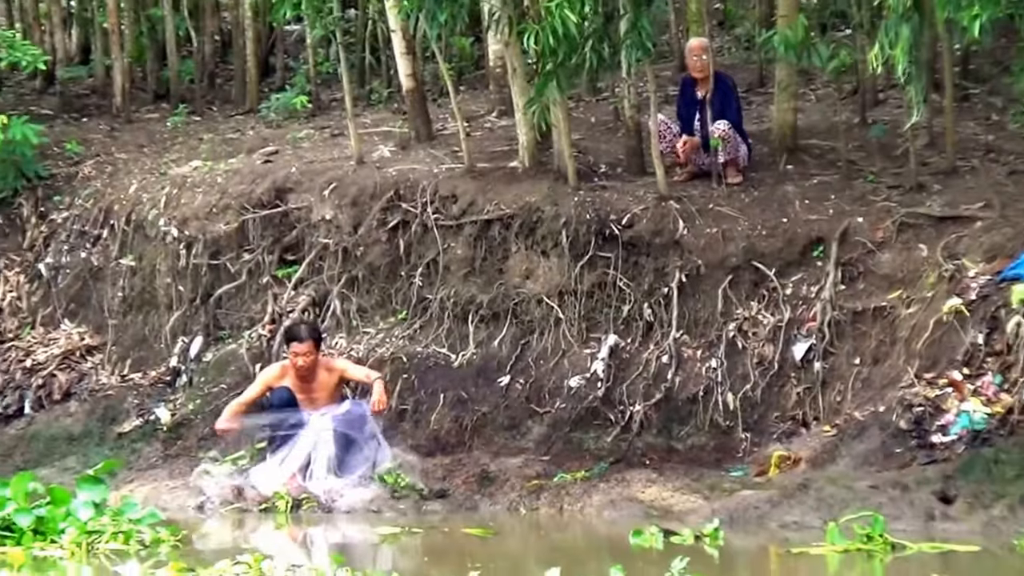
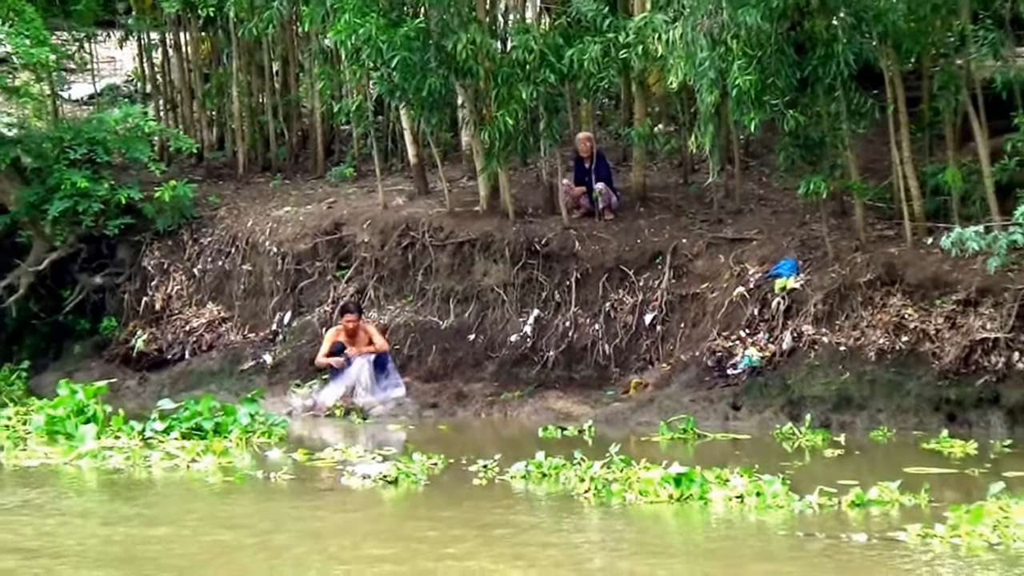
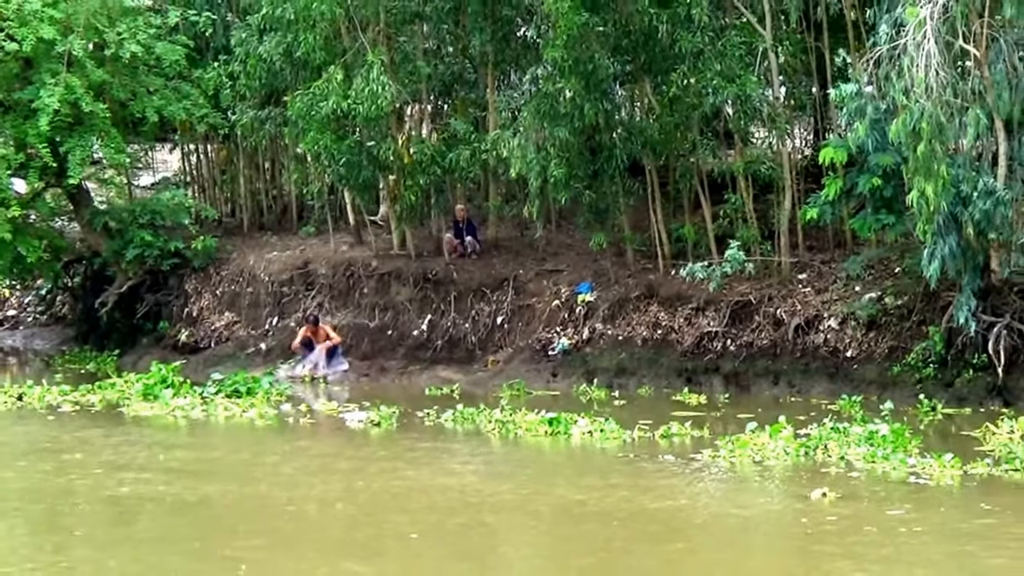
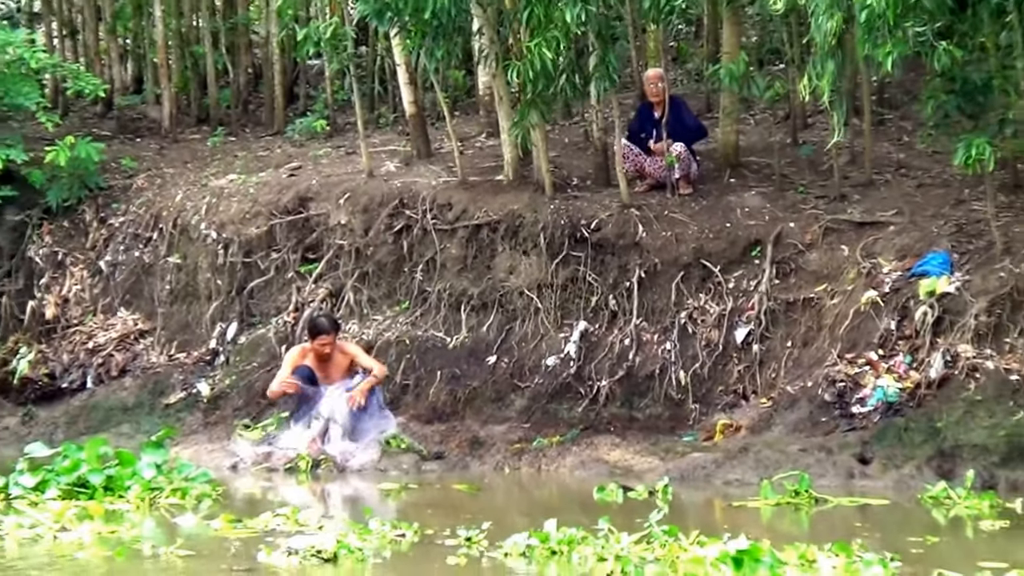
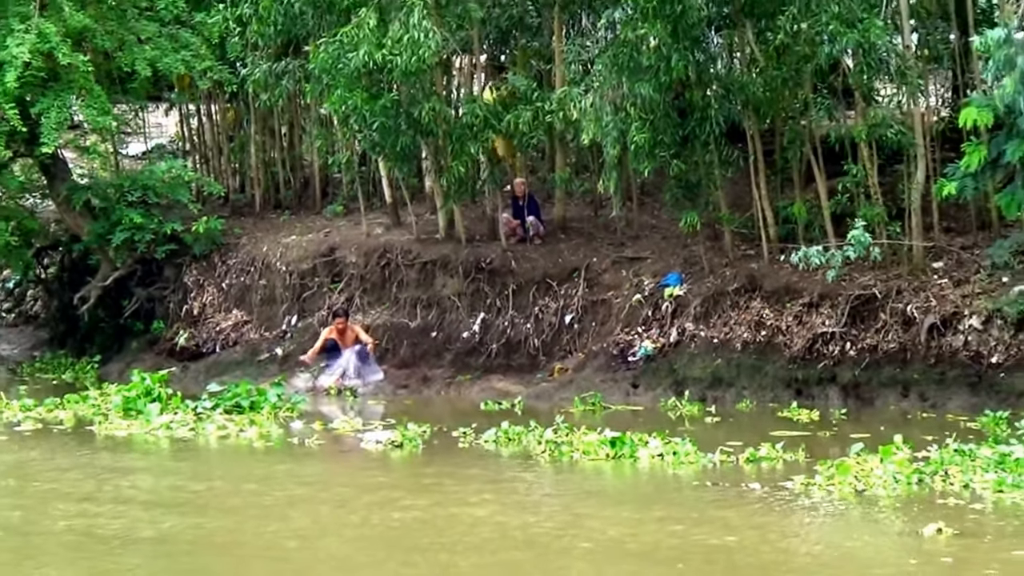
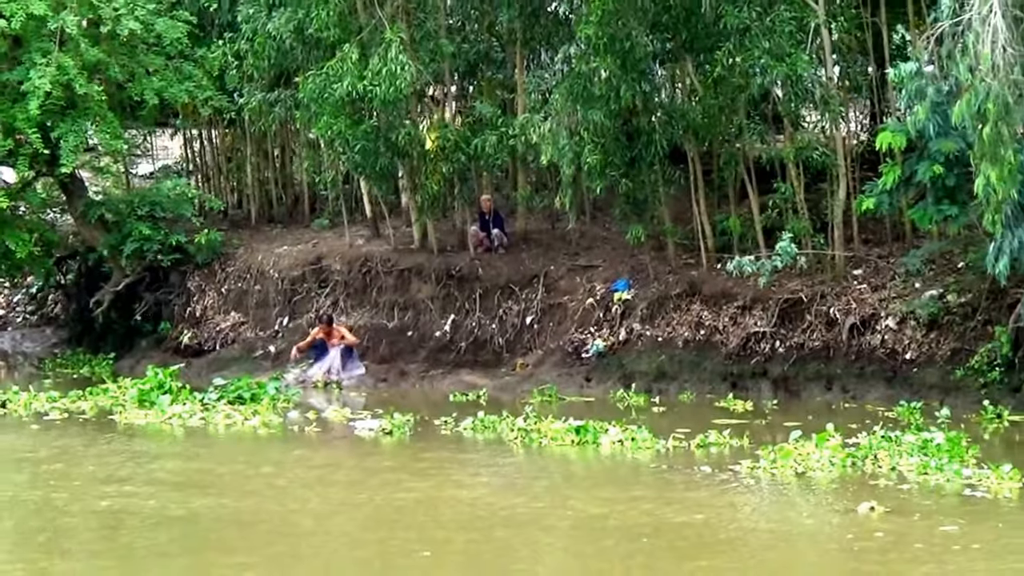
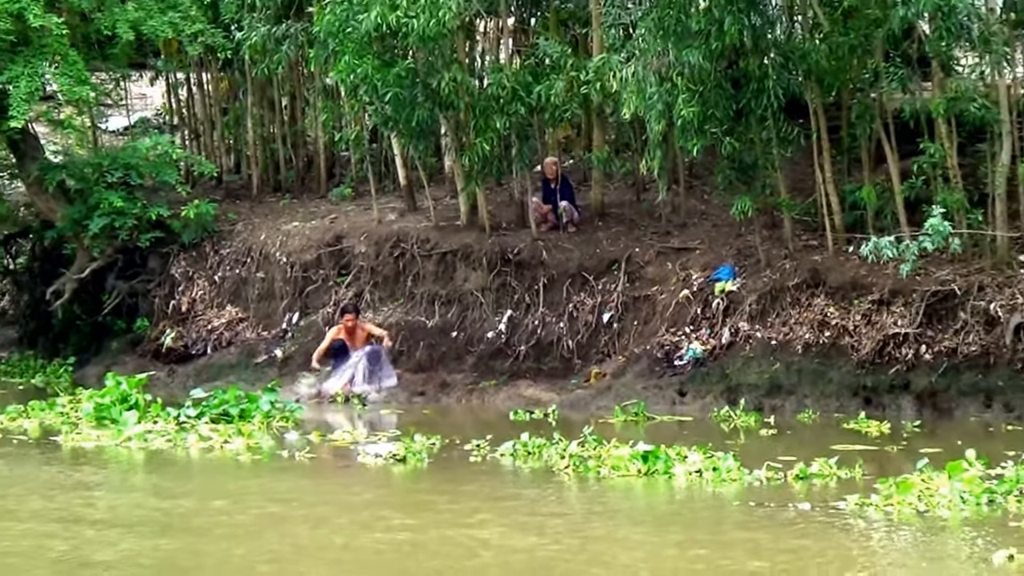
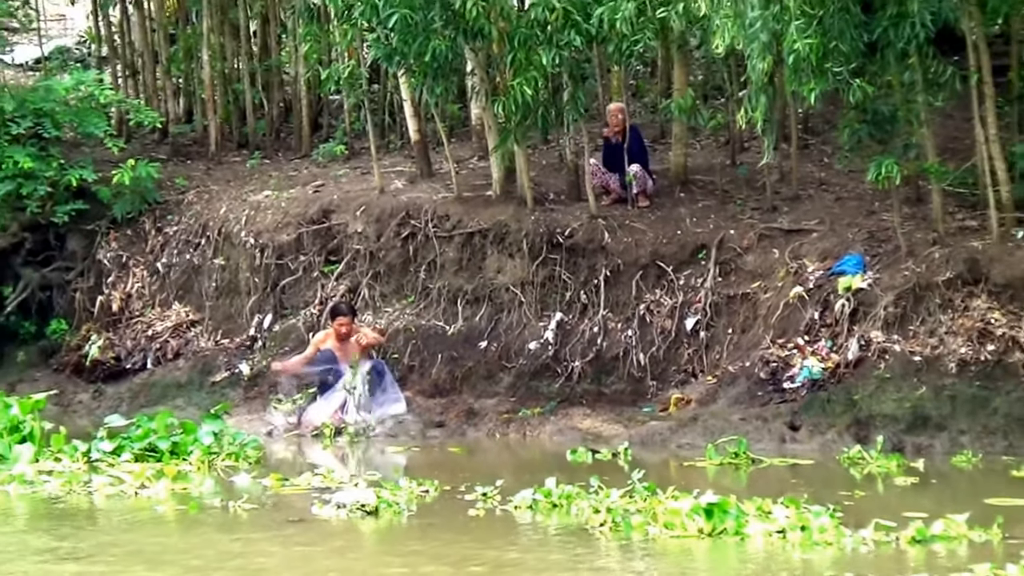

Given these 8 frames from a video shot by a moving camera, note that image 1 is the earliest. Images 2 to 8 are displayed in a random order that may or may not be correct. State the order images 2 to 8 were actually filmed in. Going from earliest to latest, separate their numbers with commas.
4, 8, 2, 7, 5, 6, 3
